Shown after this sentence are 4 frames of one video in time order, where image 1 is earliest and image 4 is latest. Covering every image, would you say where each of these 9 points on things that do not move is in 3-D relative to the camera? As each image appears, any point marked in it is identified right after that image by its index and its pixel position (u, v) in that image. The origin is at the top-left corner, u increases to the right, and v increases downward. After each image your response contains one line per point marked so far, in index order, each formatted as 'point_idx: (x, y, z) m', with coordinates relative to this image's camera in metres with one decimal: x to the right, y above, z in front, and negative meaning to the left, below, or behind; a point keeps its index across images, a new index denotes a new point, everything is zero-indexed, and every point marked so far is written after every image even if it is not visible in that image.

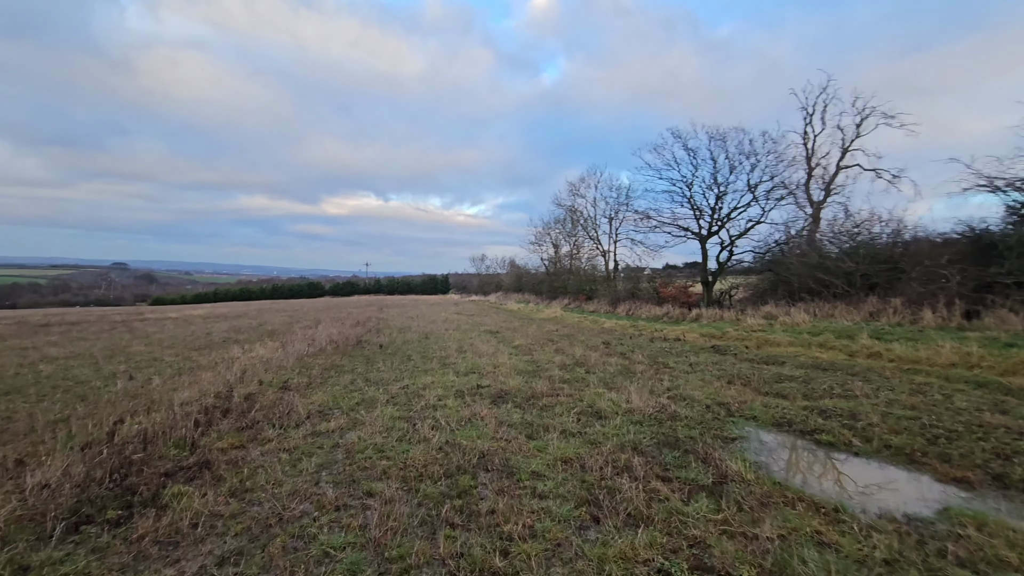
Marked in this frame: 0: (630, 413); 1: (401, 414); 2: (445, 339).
0: (+1.4, -1.5, +5.7) m
1: (-1.4, -1.6, +6.0) m
2: (-2.0, -1.6, +14.9) m
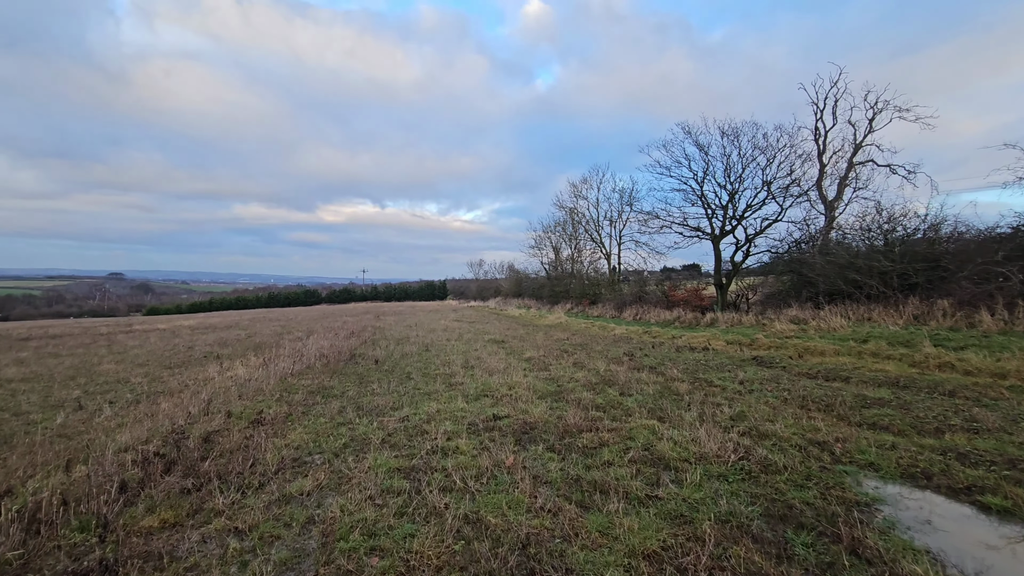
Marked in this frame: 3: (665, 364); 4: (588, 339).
0: (+1.7, -1.5, +4.3) m
1: (-1.0, -1.7, +4.6) m
2: (-1.8, -1.8, +13.5) m
3: (+3.2, -1.6, +10.1) m
4: (+2.6, -1.8, +16.8) m
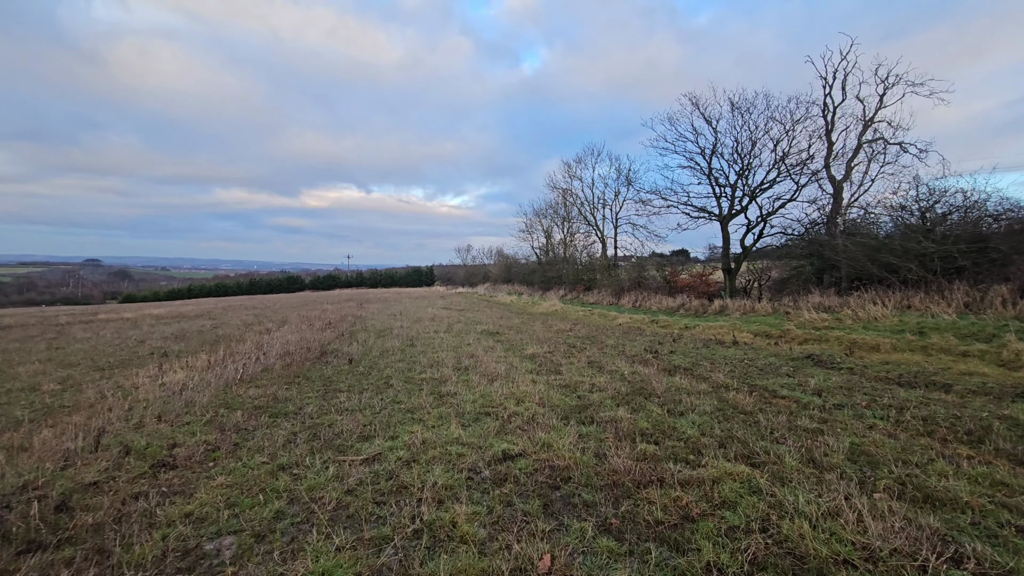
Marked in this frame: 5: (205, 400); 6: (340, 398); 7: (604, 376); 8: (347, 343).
0: (+1.9, -1.4, +2.5) m
1: (-0.8, -1.6, +2.7) m
2: (-1.8, -1.4, +11.6) m
3: (+3.2, -1.3, +8.3) m
4: (+2.5, -1.3, +15.0) m
5: (-4.2, -1.6, +6.8) m
6: (-2.4, -1.6, +6.9) m
7: (+1.5, -1.4, +7.7) m
8: (-4.3, -1.4, +12.8) m
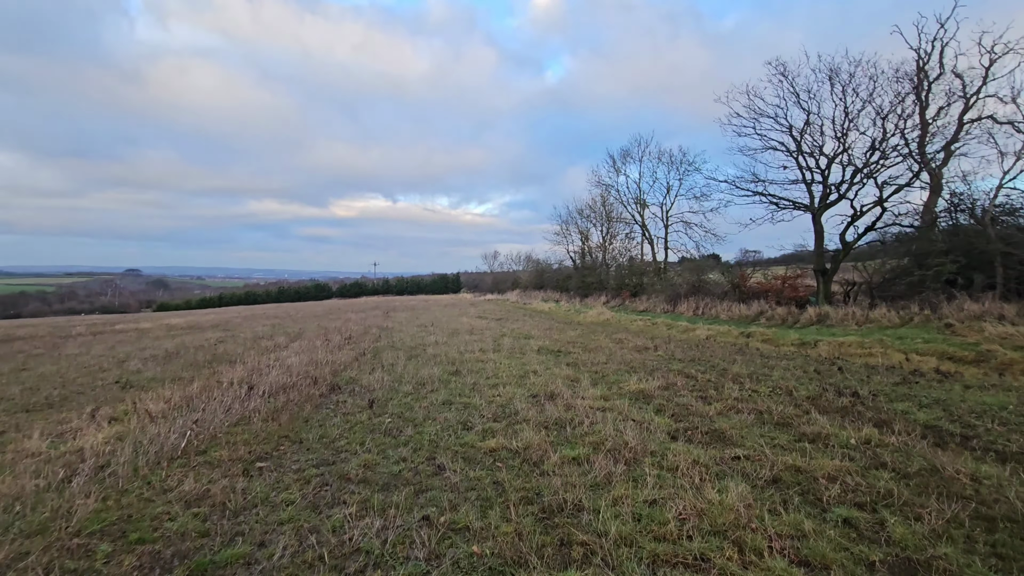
0: (+2.9, -1.4, -1.1) m
1: (+0.2, -1.5, -0.8) m
2: (-0.3, -1.5, +8.1) m
3: (+4.5, -1.3, +4.7) m
4: (+4.1, -1.4, +11.4) m
5: (-3.0, -1.6, +3.4) m
6: (-1.2, -1.6, +3.5) m
7: (+2.7, -1.4, +4.1) m
8: (-2.8, -1.6, +9.5) m
